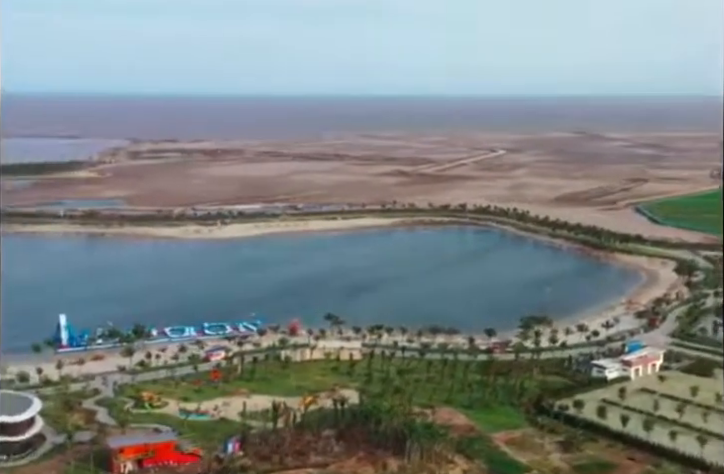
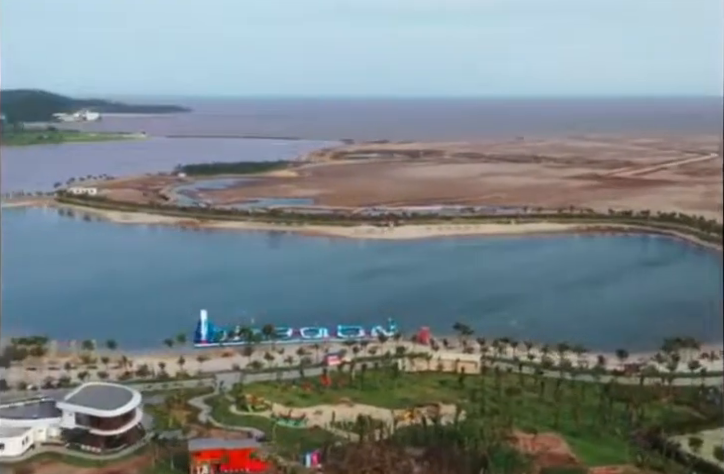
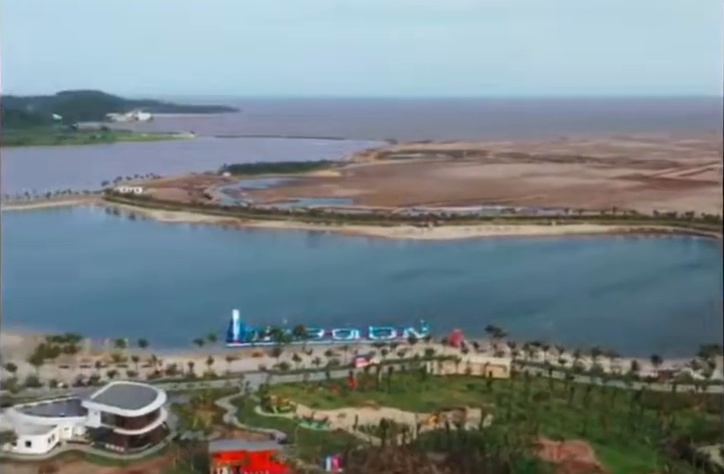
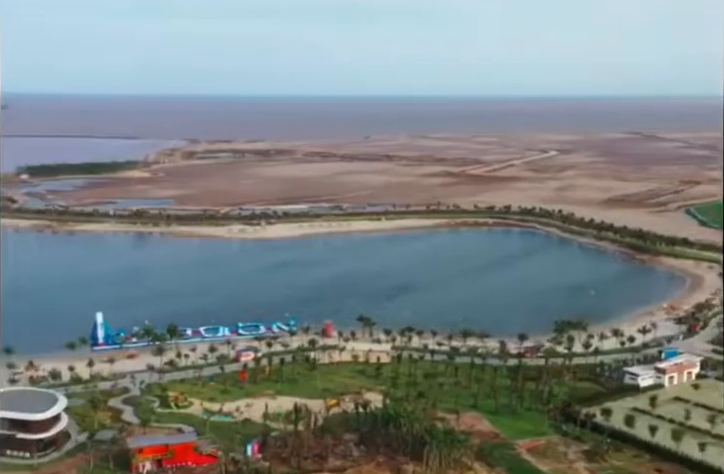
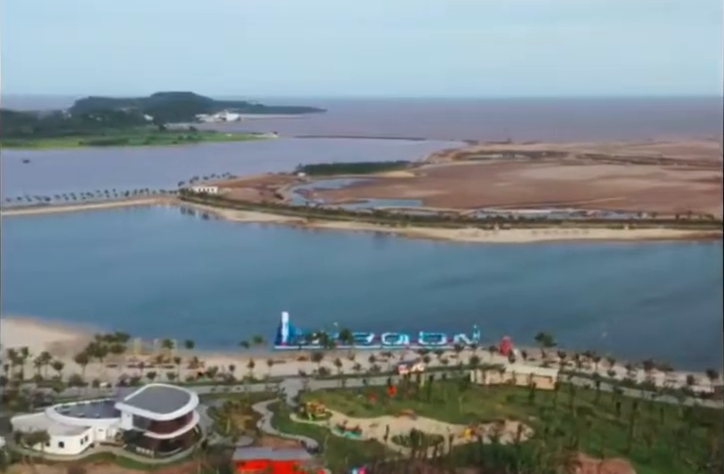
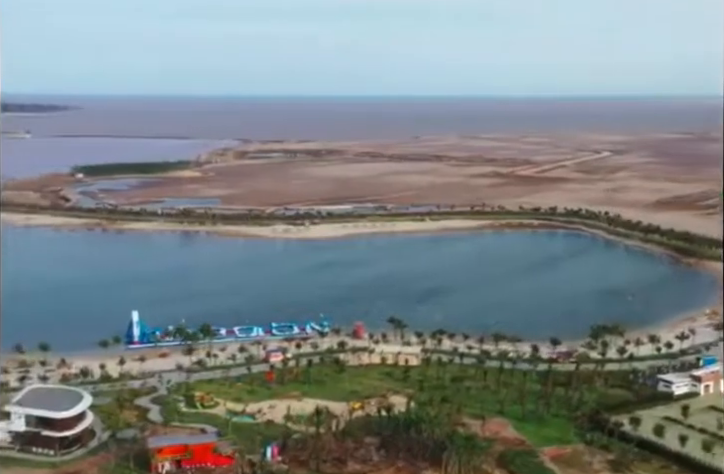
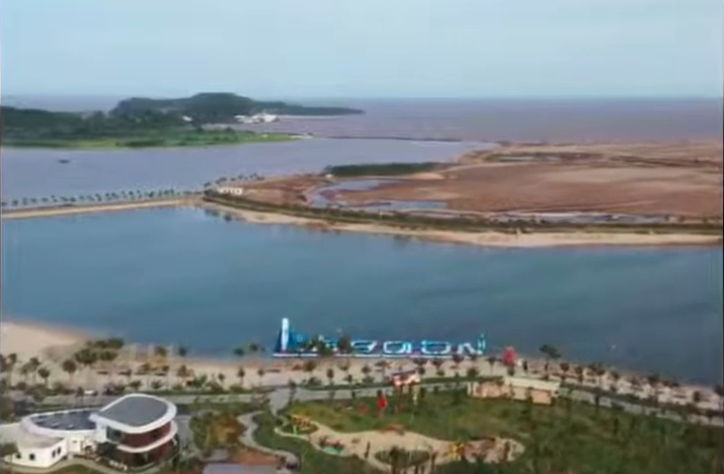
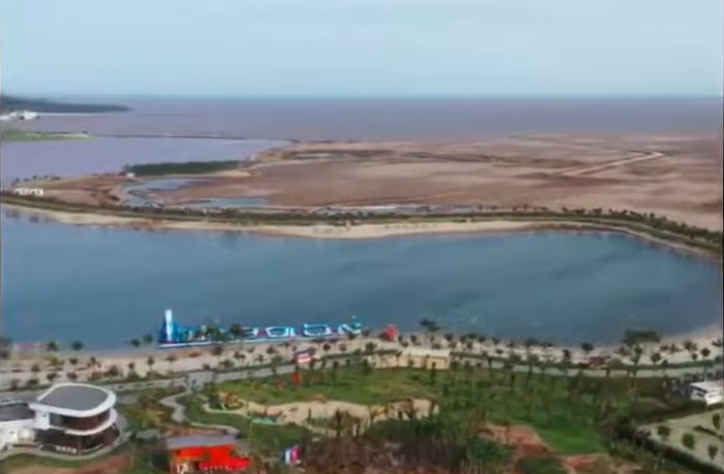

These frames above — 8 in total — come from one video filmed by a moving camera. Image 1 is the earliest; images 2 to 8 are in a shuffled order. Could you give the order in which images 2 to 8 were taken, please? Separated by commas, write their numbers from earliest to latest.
4, 6, 8, 2, 3, 5, 7
